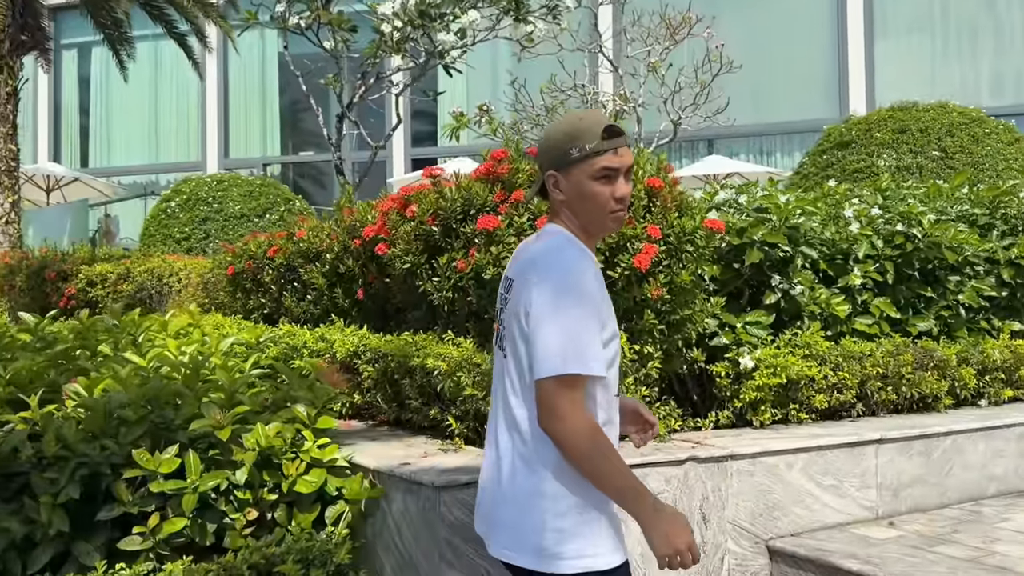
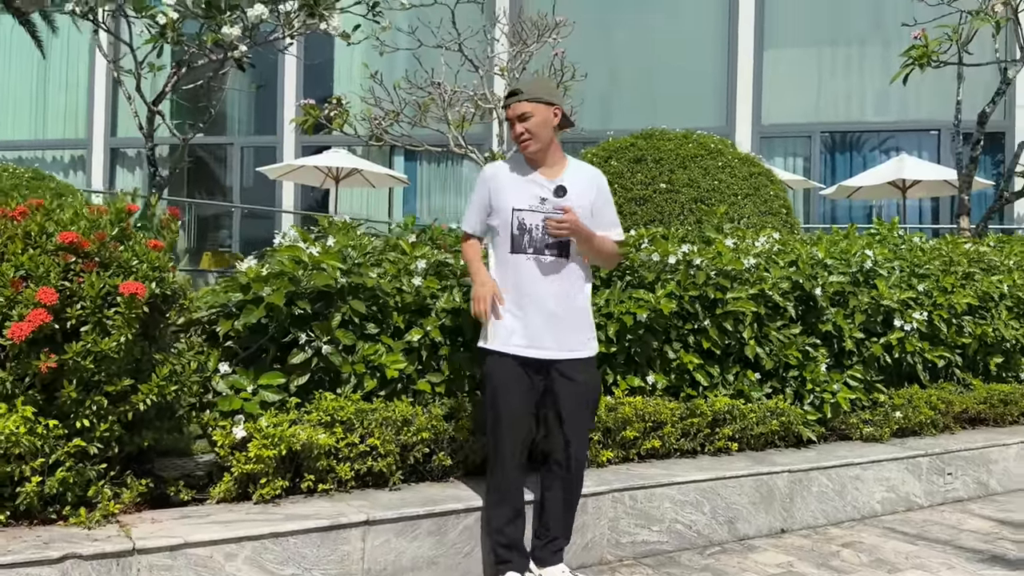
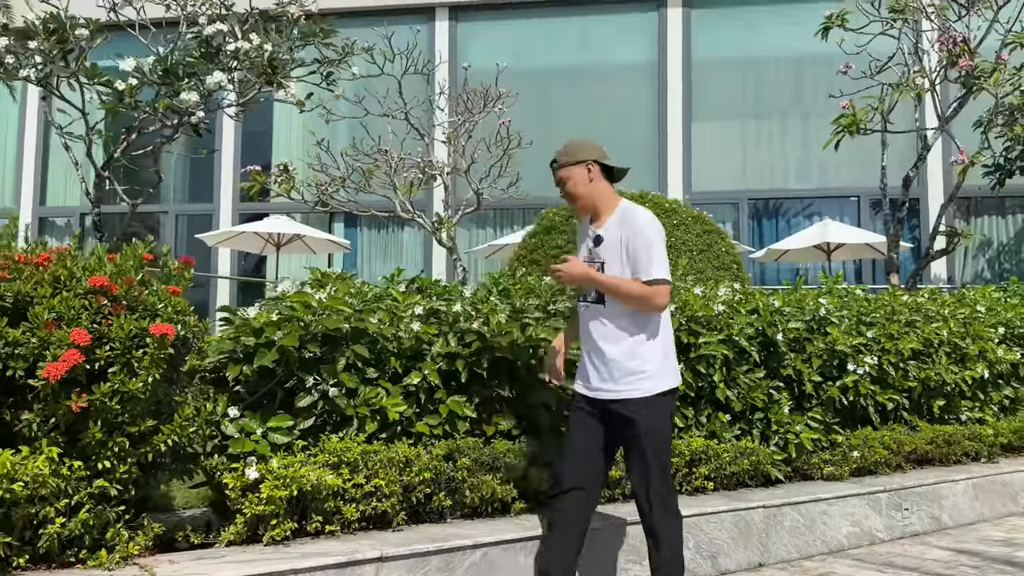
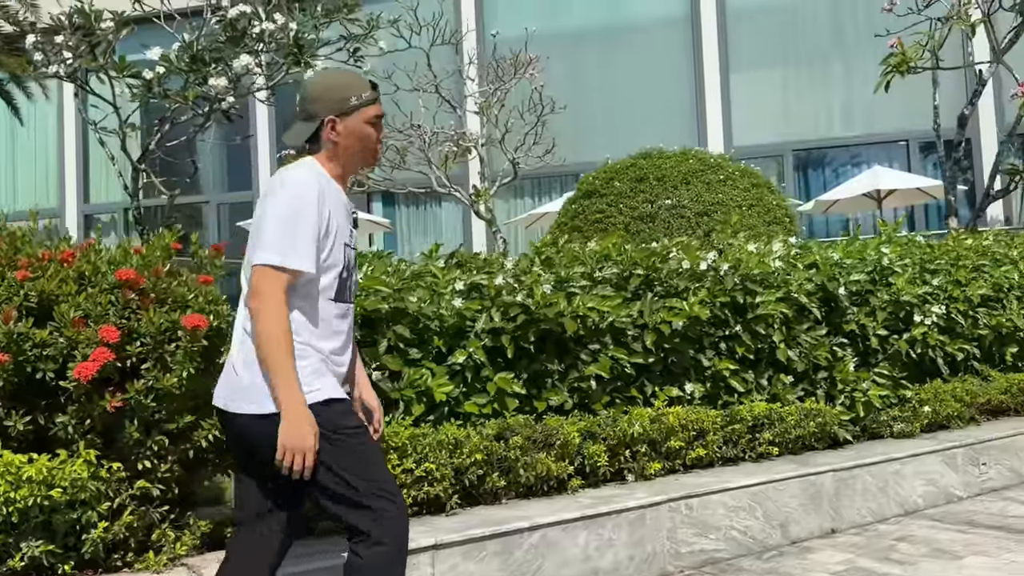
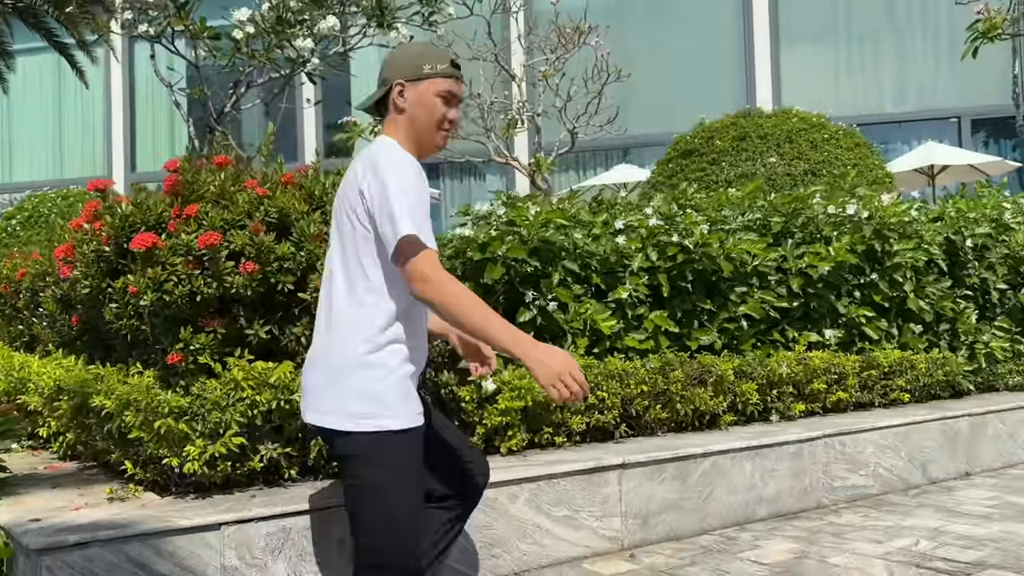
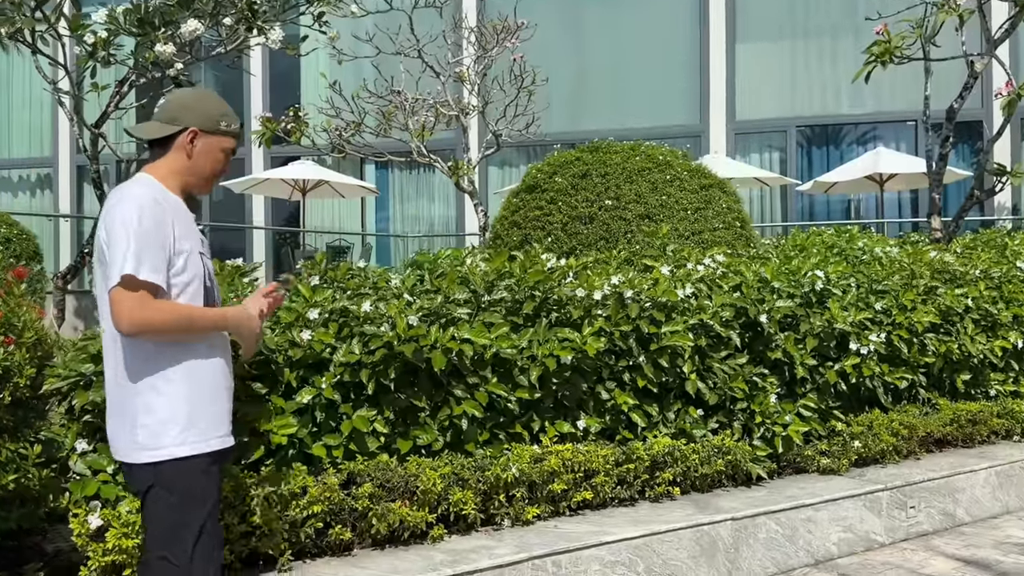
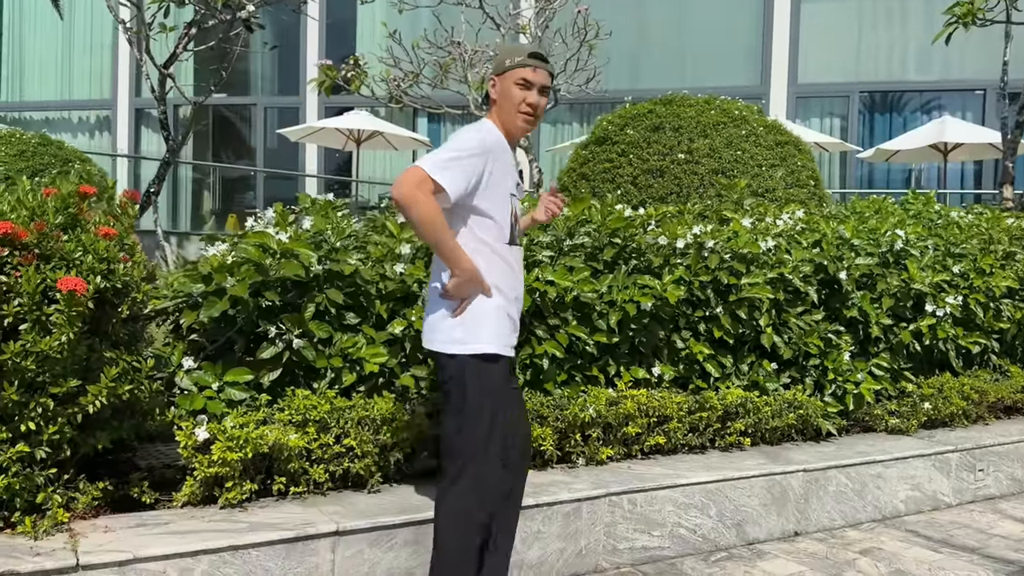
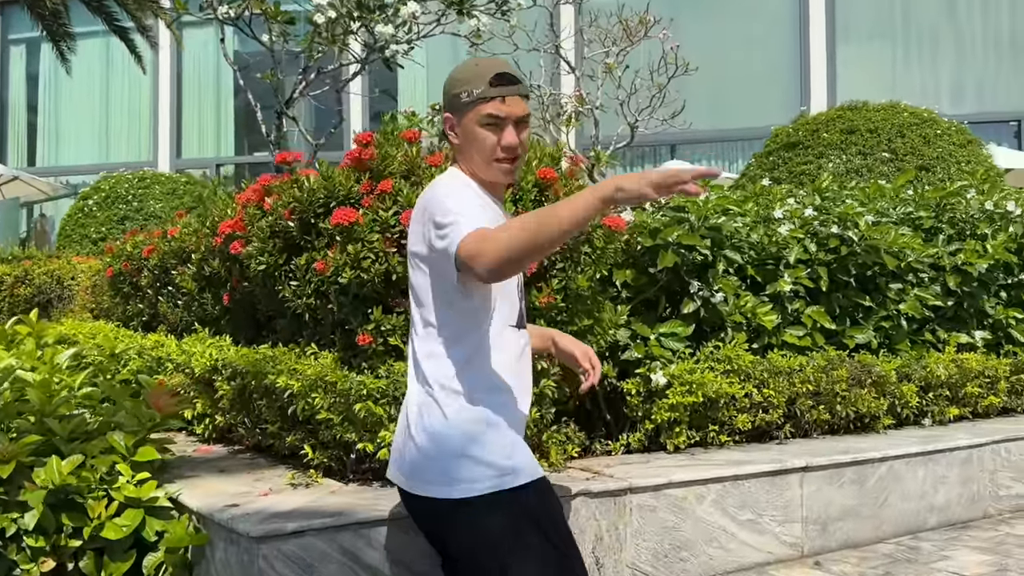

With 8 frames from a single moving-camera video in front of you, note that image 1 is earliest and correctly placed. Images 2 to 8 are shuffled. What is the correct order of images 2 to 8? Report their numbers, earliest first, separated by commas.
8, 5, 4, 6, 7, 2, 3
